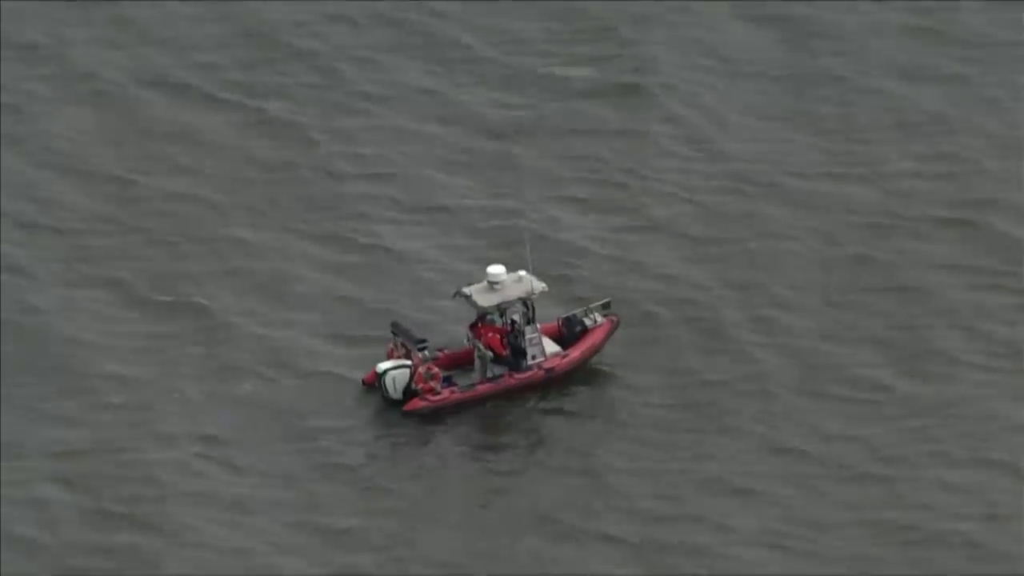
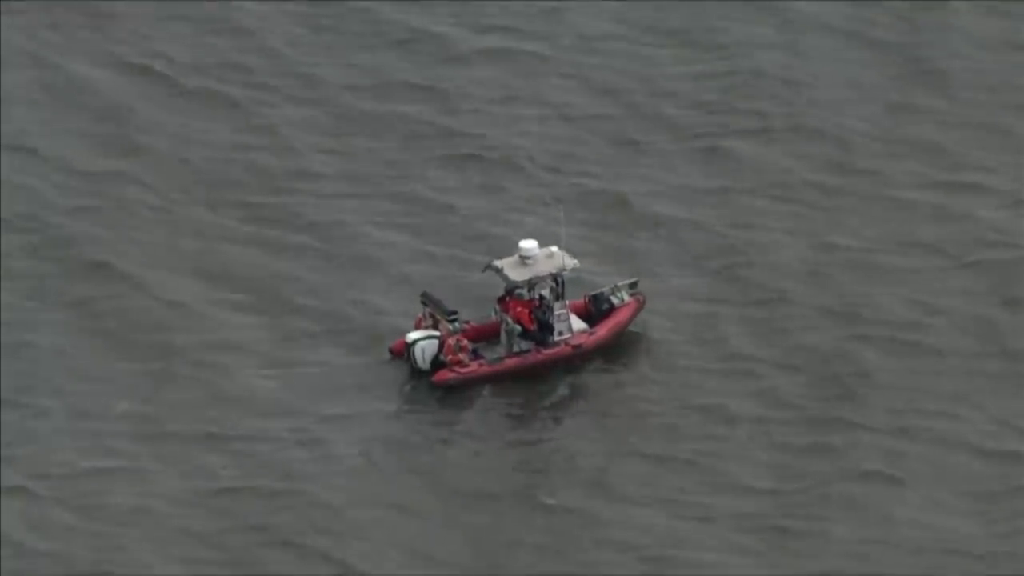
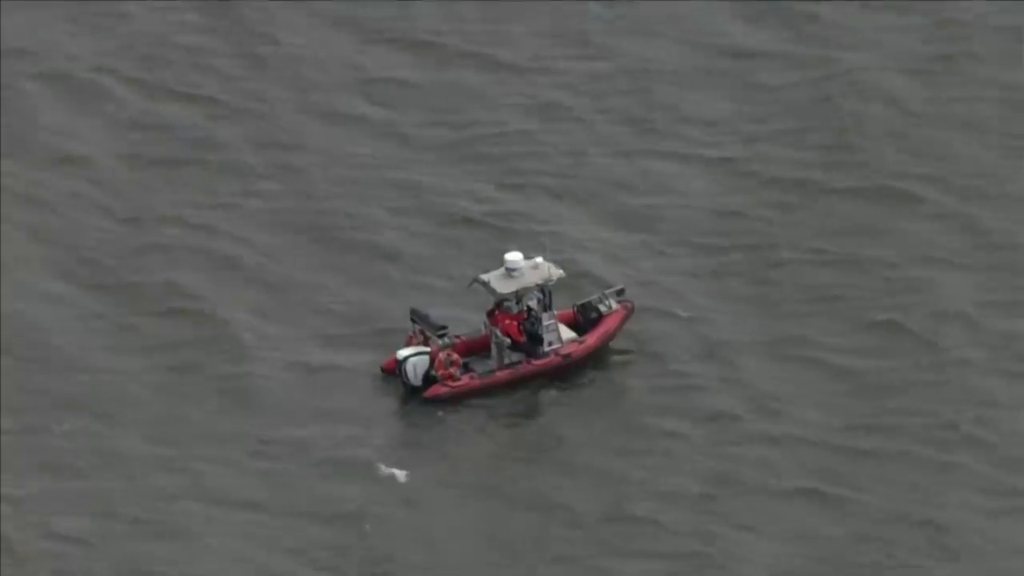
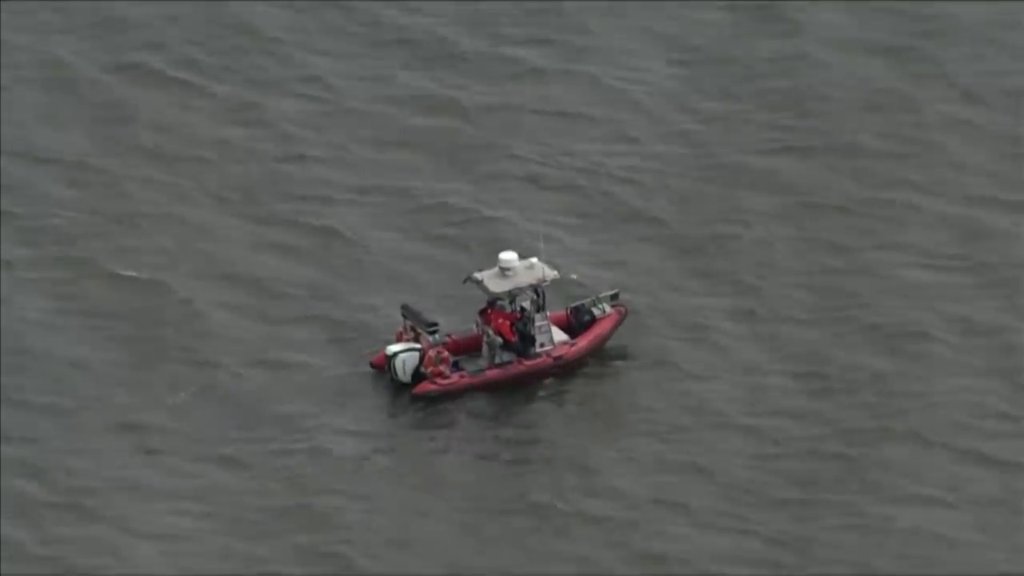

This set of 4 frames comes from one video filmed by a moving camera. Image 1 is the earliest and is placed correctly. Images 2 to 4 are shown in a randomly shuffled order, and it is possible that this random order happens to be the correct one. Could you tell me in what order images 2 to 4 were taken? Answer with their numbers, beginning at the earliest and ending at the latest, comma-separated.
4, 2, 3
